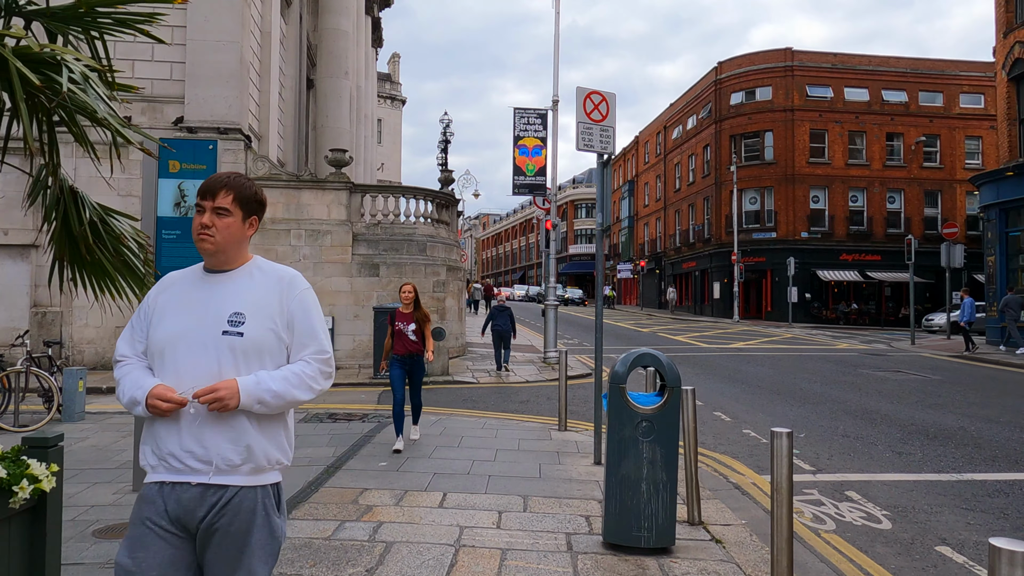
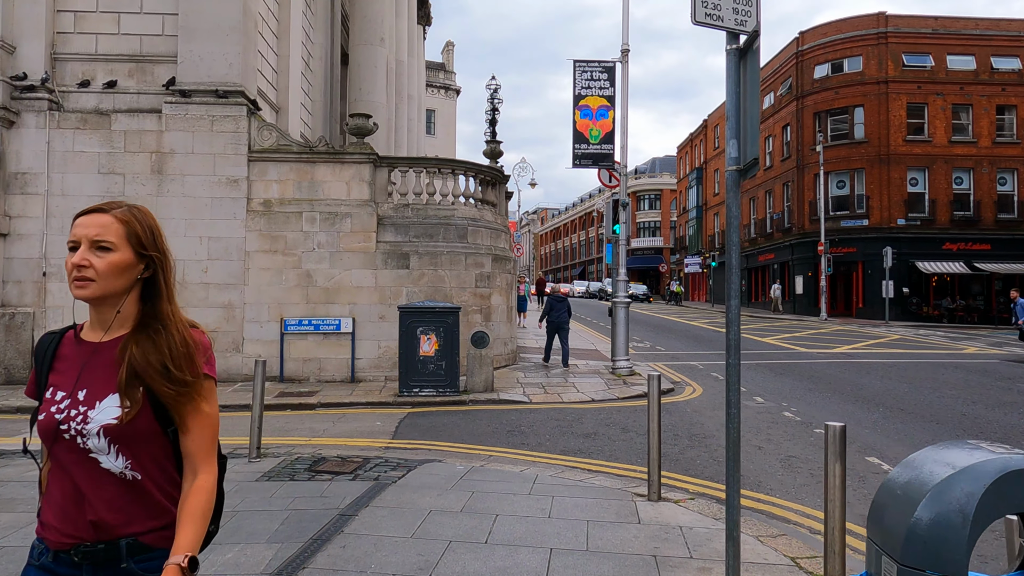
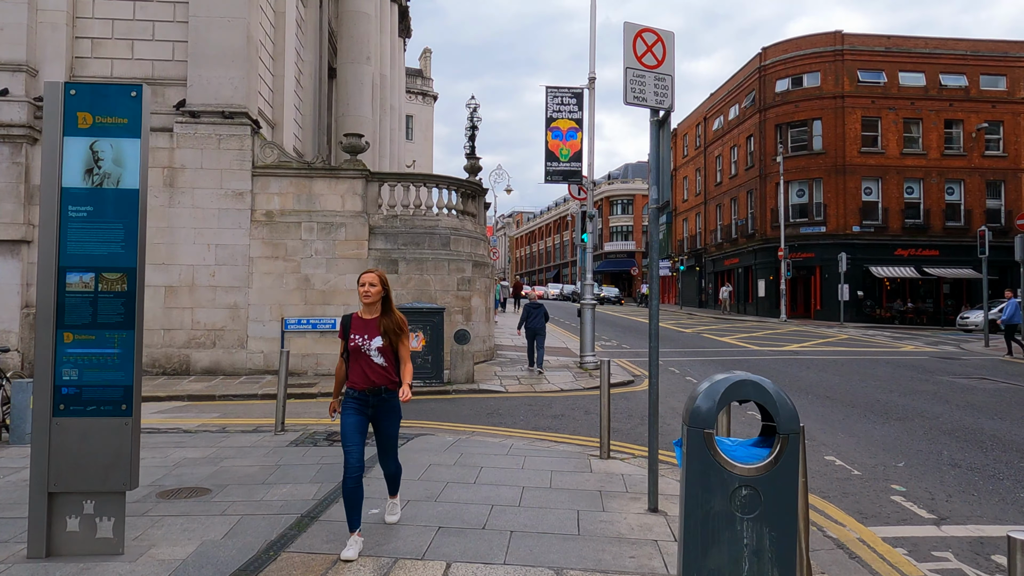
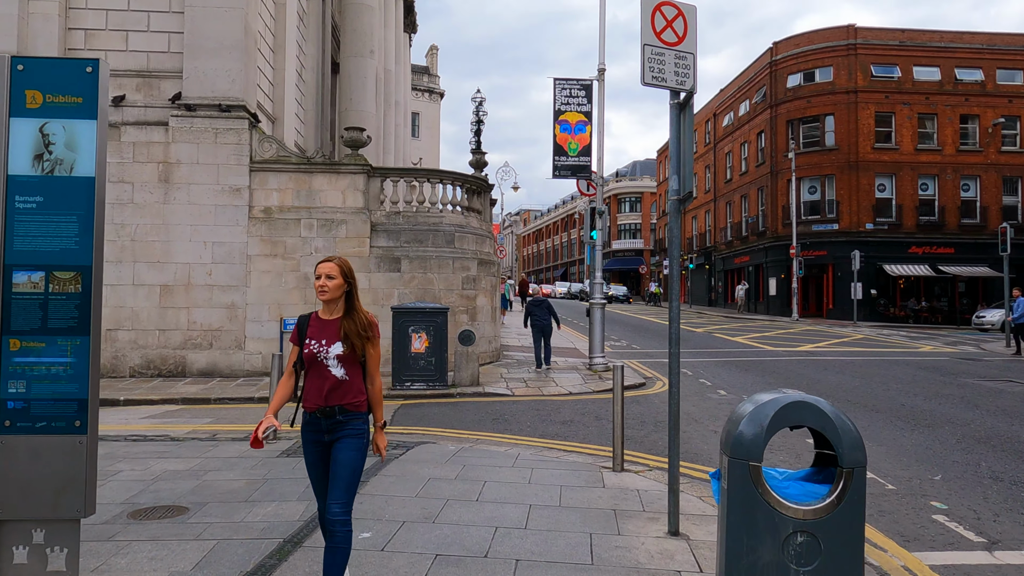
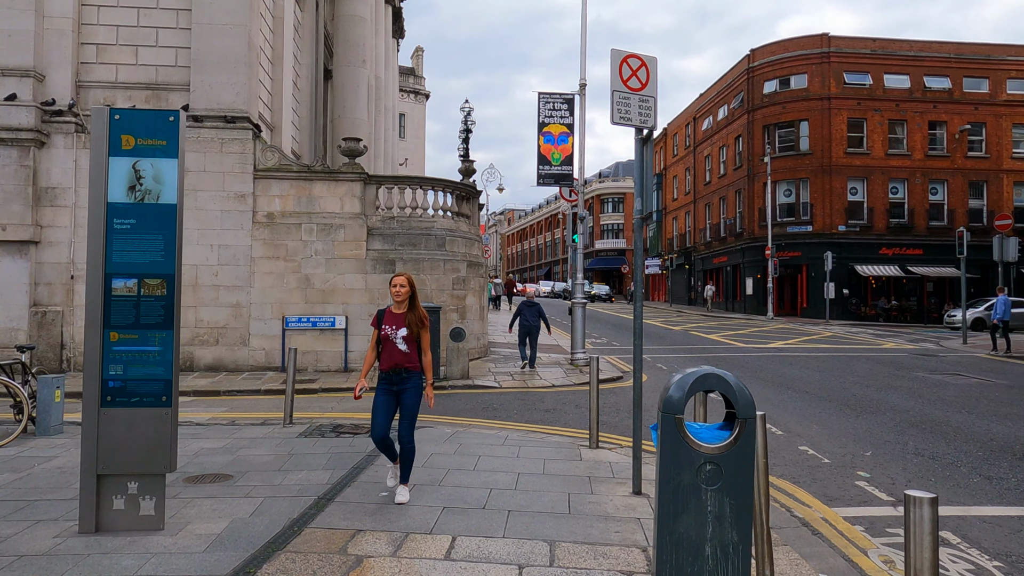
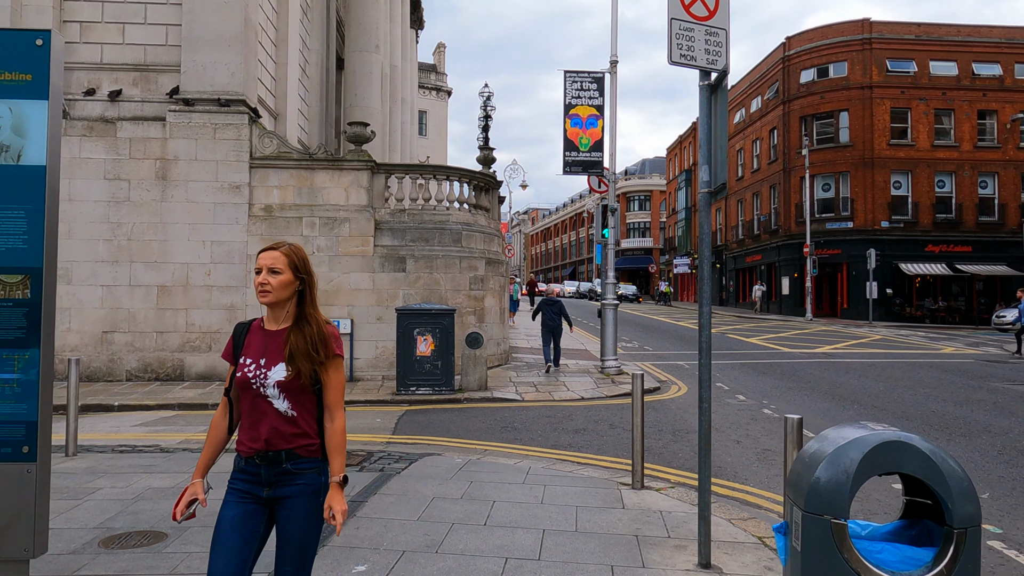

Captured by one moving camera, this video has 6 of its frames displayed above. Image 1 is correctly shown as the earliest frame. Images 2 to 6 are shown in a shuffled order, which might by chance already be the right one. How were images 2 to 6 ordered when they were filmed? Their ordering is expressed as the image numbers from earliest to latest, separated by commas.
5, 3, 4, 6, 2
